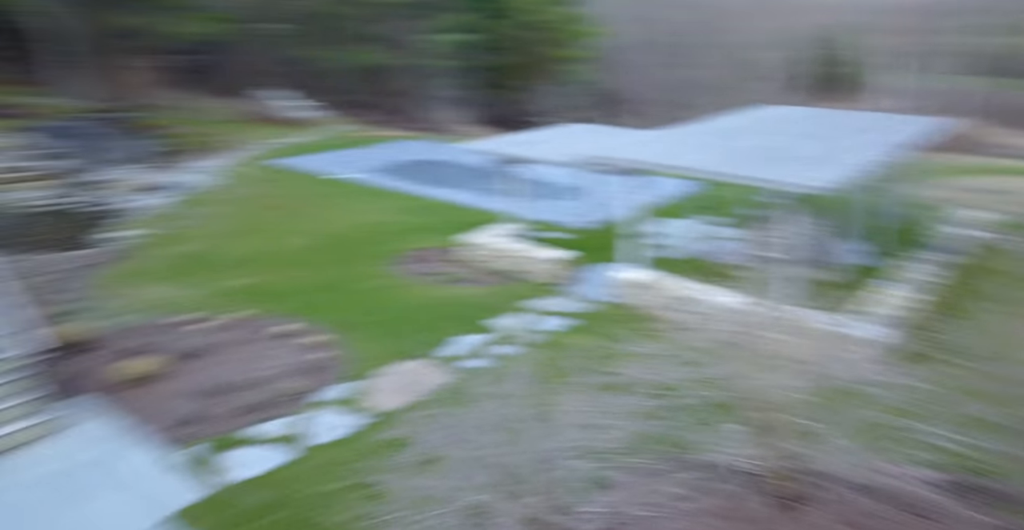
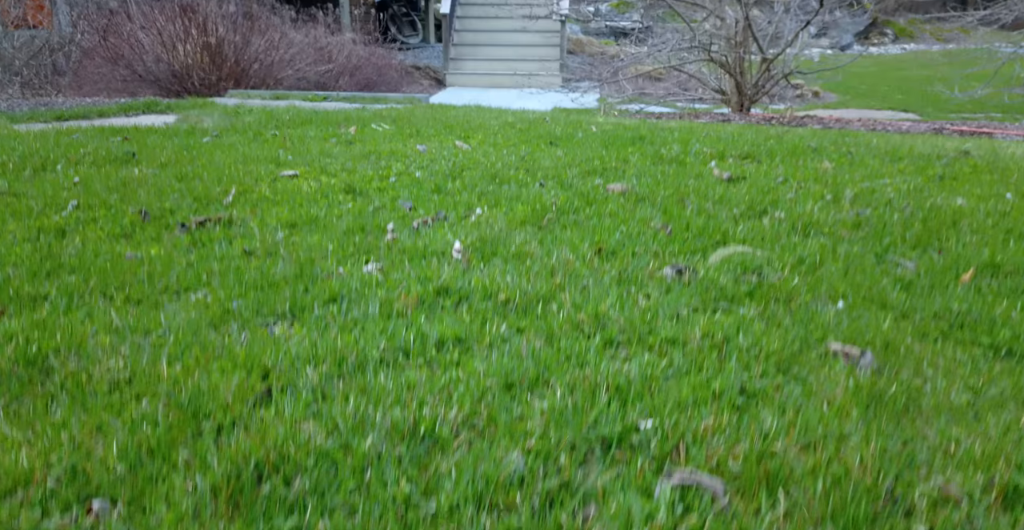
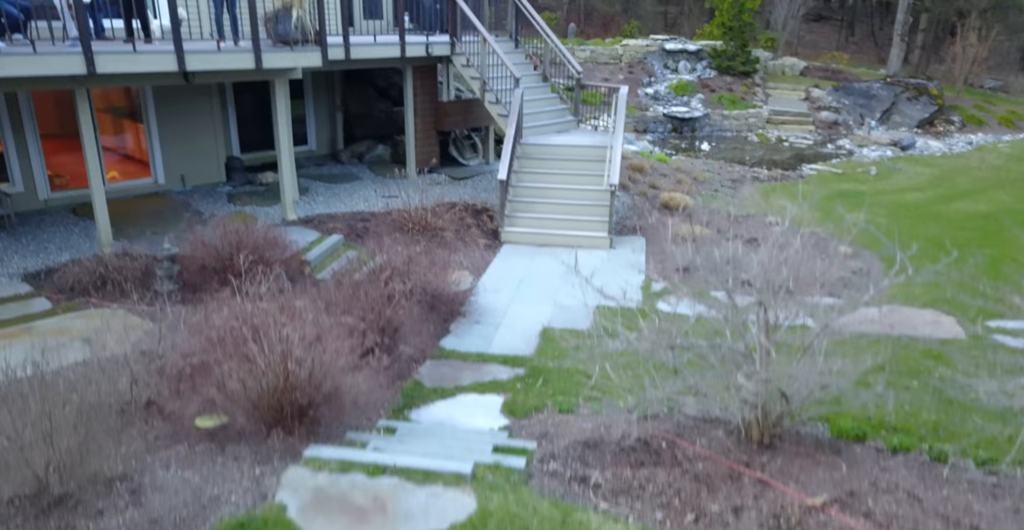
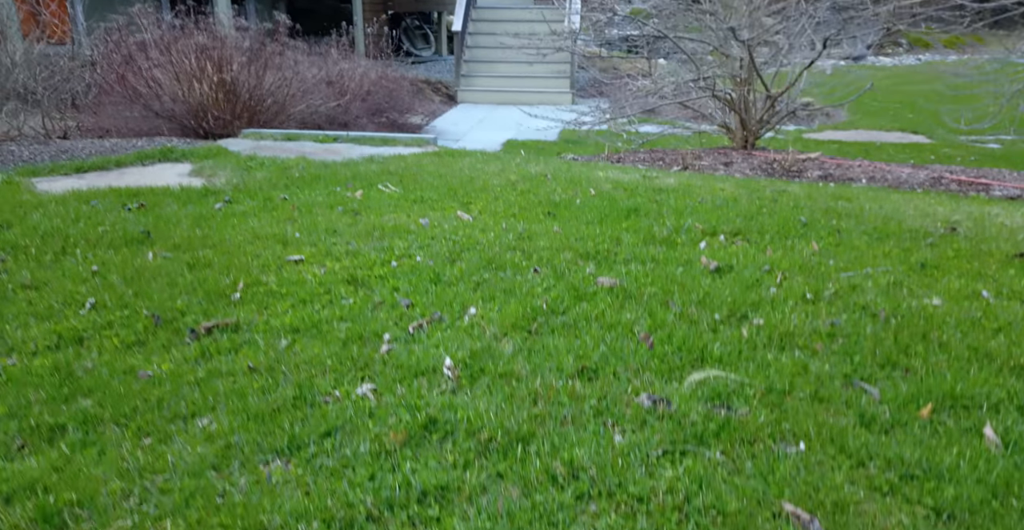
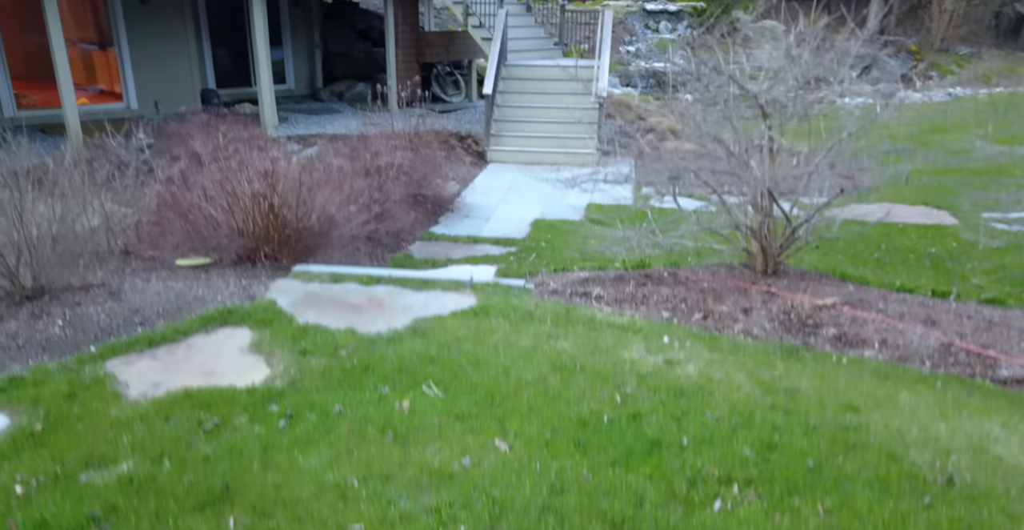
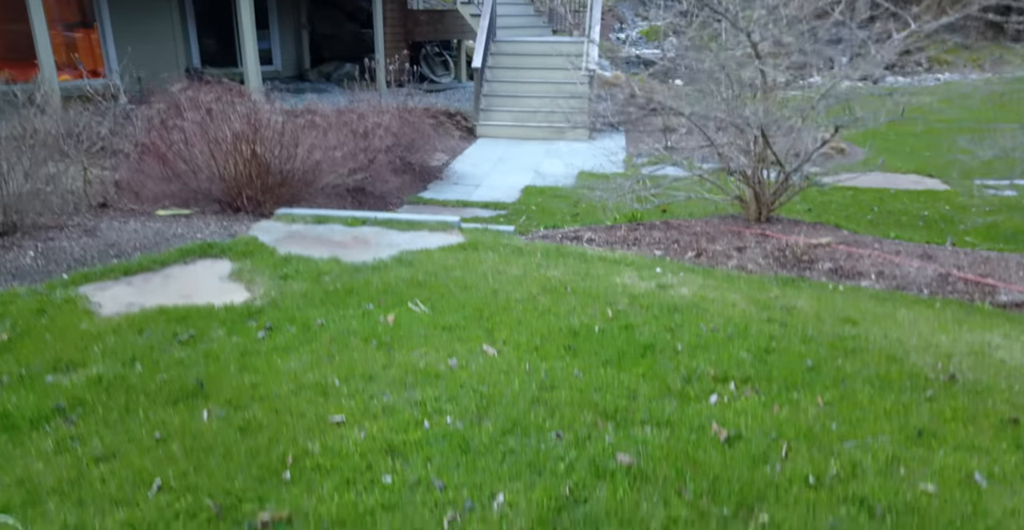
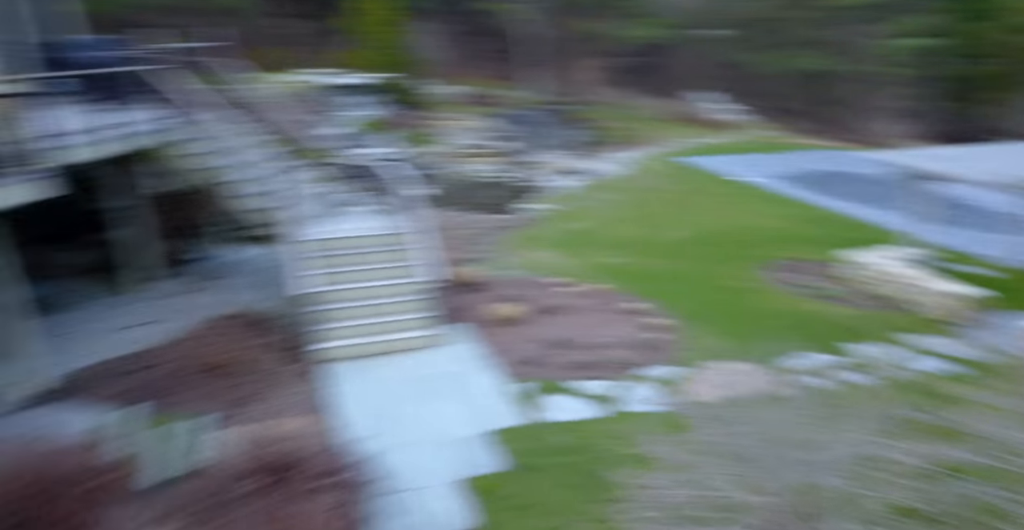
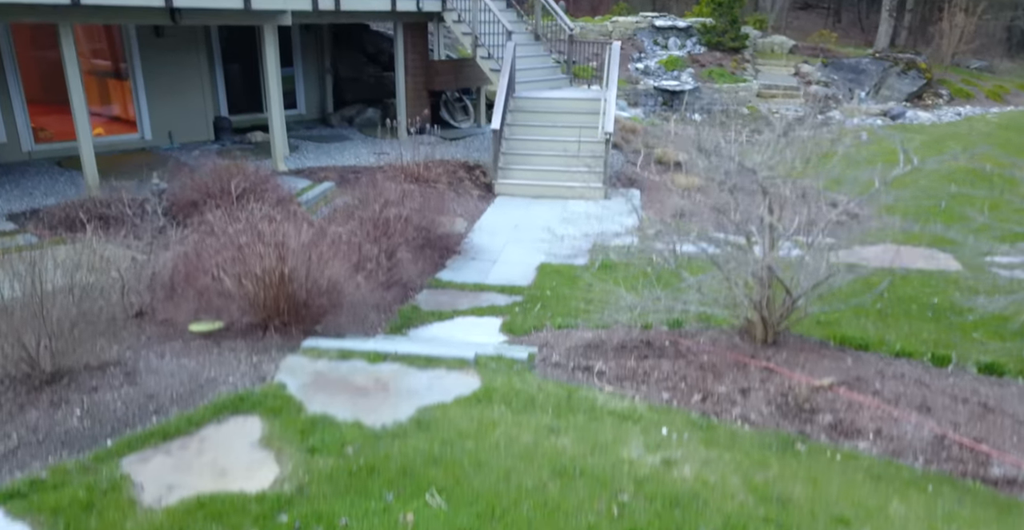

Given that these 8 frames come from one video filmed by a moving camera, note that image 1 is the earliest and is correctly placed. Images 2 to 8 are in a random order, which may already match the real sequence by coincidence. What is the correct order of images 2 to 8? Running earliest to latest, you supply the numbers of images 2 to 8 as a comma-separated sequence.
7, 3, 8, 5, 6, 4, 2
